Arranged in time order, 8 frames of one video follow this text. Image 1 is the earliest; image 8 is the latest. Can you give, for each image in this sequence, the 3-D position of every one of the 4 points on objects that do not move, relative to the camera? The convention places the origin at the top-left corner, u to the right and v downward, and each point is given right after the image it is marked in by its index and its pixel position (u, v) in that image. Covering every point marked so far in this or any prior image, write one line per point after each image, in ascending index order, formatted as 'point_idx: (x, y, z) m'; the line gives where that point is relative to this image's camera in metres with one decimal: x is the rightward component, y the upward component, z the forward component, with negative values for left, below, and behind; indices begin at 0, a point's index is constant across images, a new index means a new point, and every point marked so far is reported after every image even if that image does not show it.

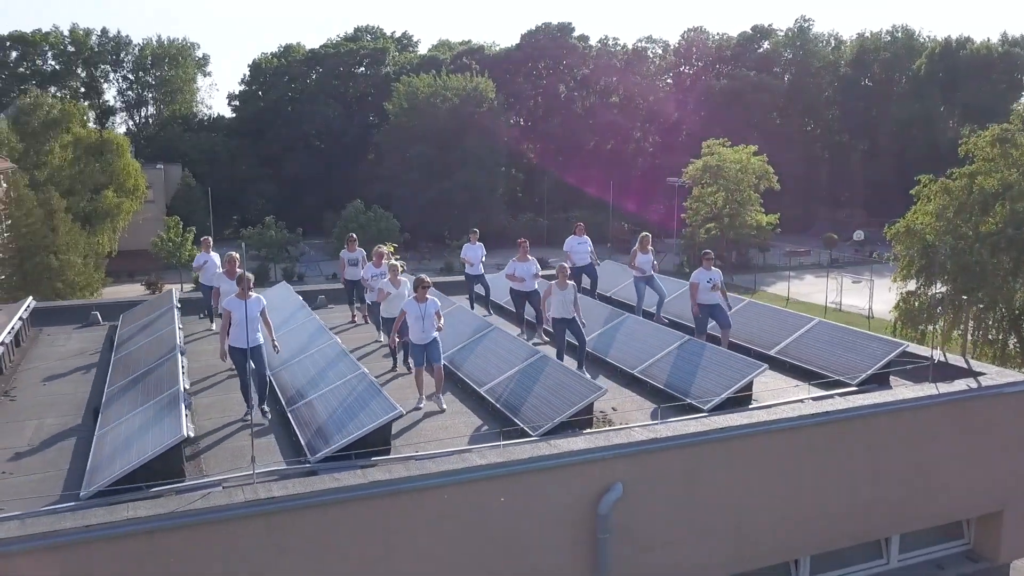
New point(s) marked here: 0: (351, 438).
0: (-1.3, -1.2, +6.8) m
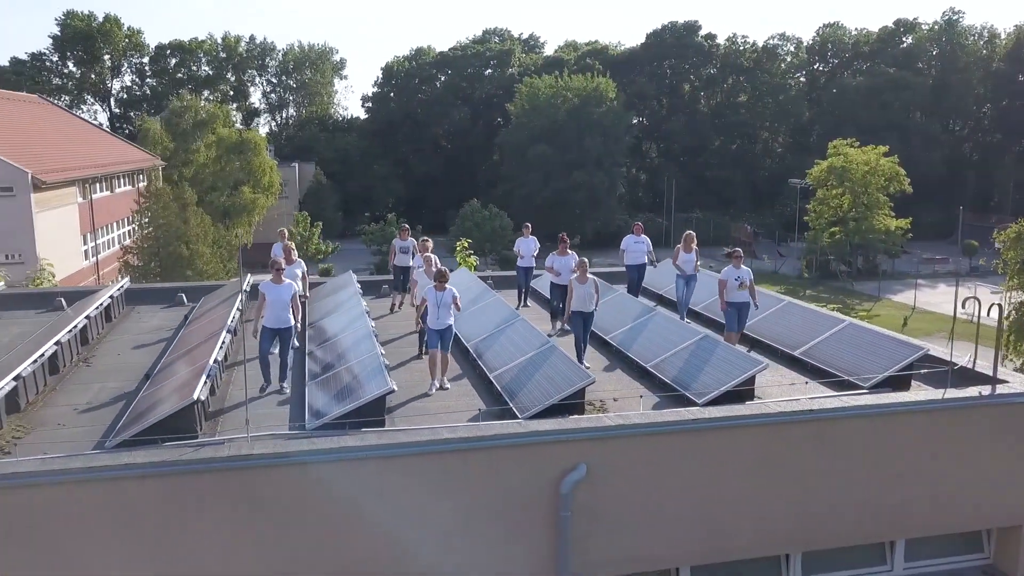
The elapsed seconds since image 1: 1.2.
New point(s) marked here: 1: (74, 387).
0: (-1.5, -1.1, +7.5) m
1: (-4.8, -1.1, +9.2) m
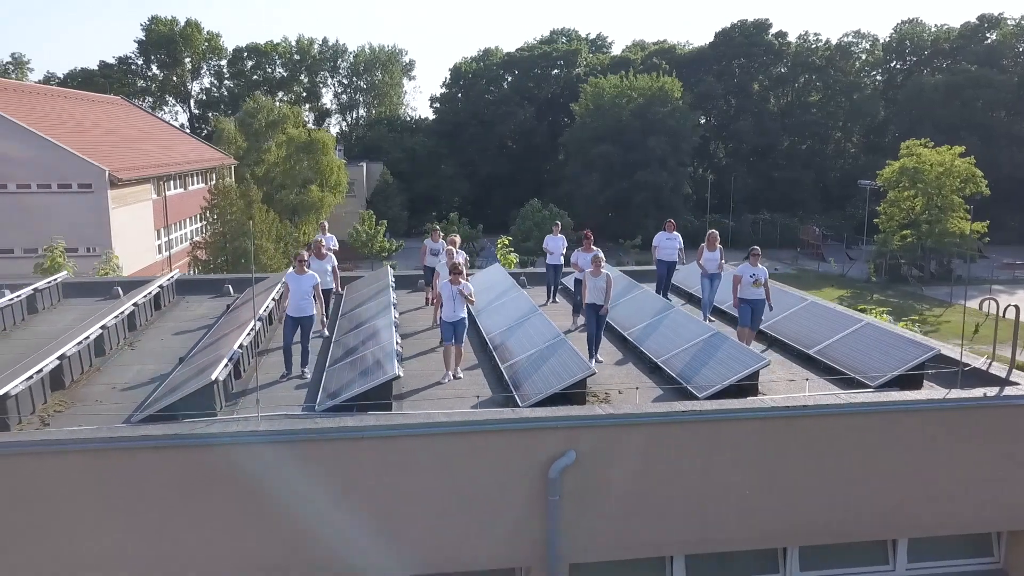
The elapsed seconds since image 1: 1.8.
0: (-1.5, -1.0, +7.9) m
1: (-4.7, -0.9, +9.9) m
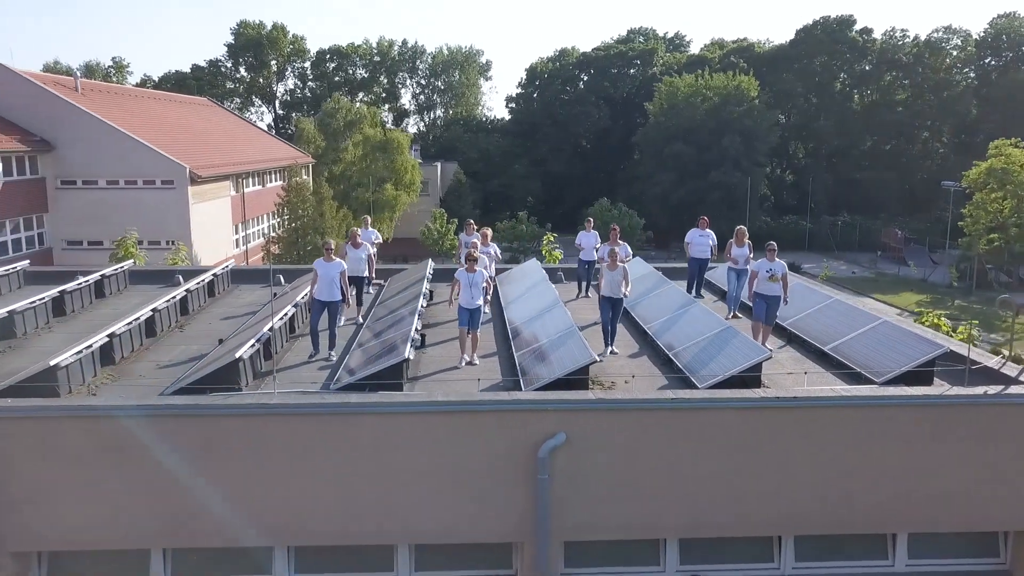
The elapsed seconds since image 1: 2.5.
0: (-1.5, -0.9, +8.5) m
1: (-4.5, -0.8, +10.7) m
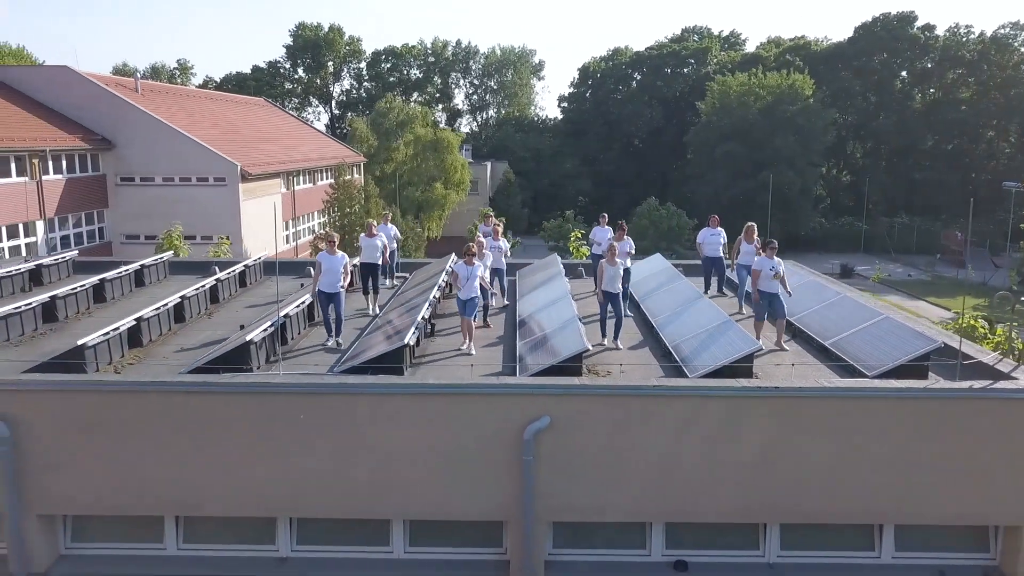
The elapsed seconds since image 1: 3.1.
0: (-1.6, -0.7, +8.9) m
1: (-4.4, -0.6, +11.3) m
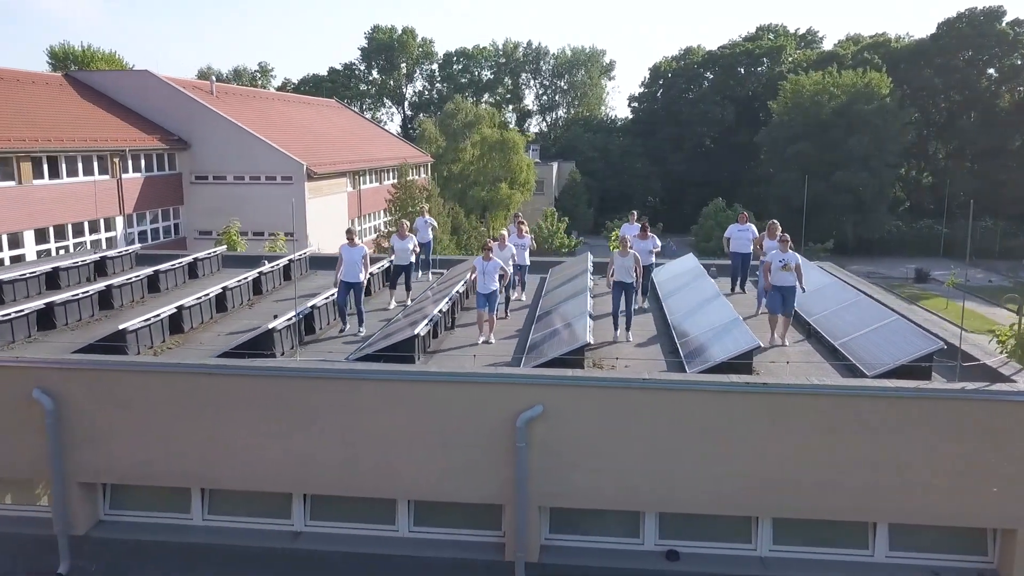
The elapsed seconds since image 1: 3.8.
0: (-1.5, -0.7, +9.4) m
1: (-4.1, -0.5, +12.1) m
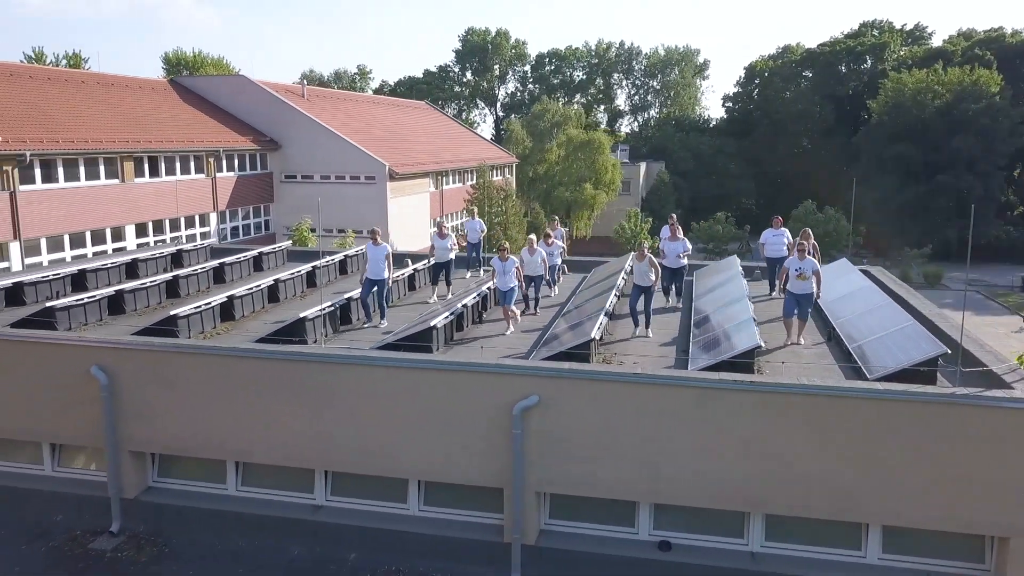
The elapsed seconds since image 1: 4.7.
0: (-1.4, -0.6, +10.1) m
1: (-3.6, -0.3, +13.0) m
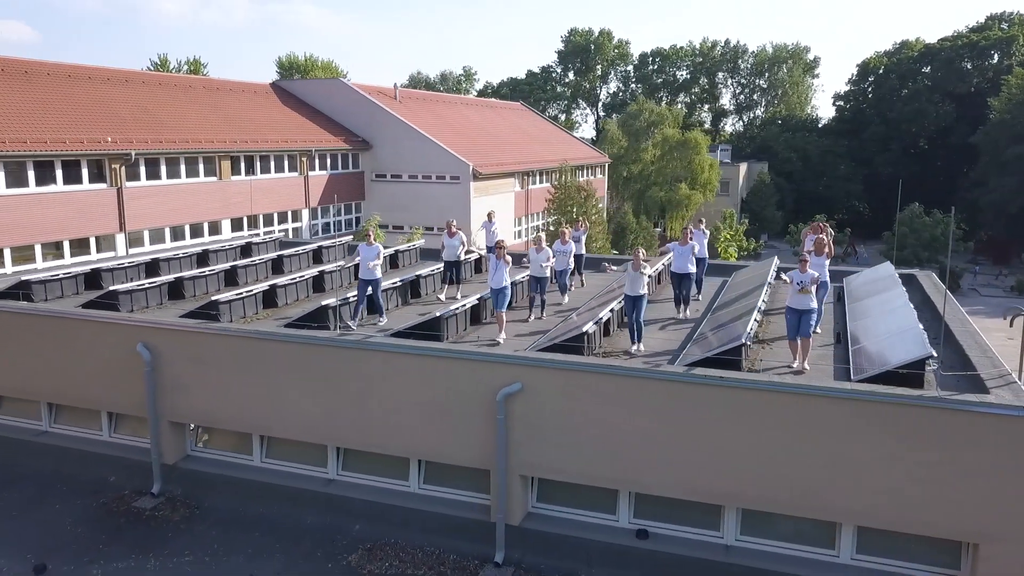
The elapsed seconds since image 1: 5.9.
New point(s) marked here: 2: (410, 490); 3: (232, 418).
0: (-1.3, -0.5, +10.7) m
1: (-3.2, -0.2, +14.0) m
2: (-1.2, -2.5, +10.3) m
3: (-3.5, -1.7, +10.8) m
